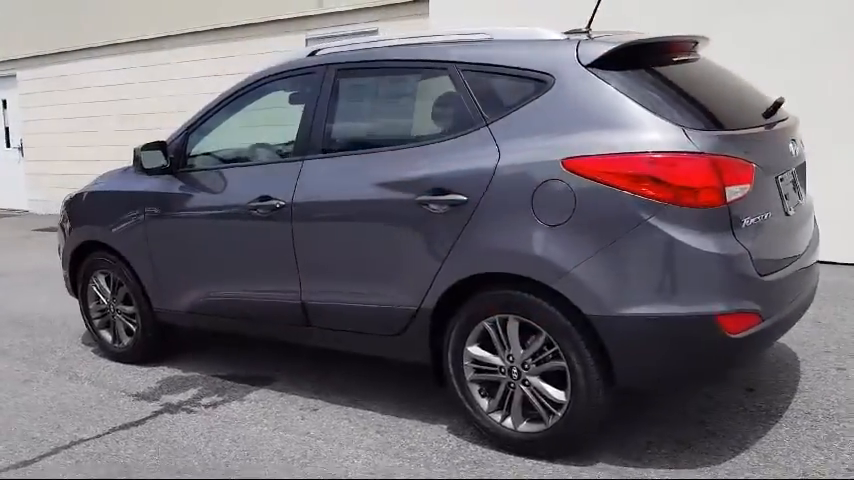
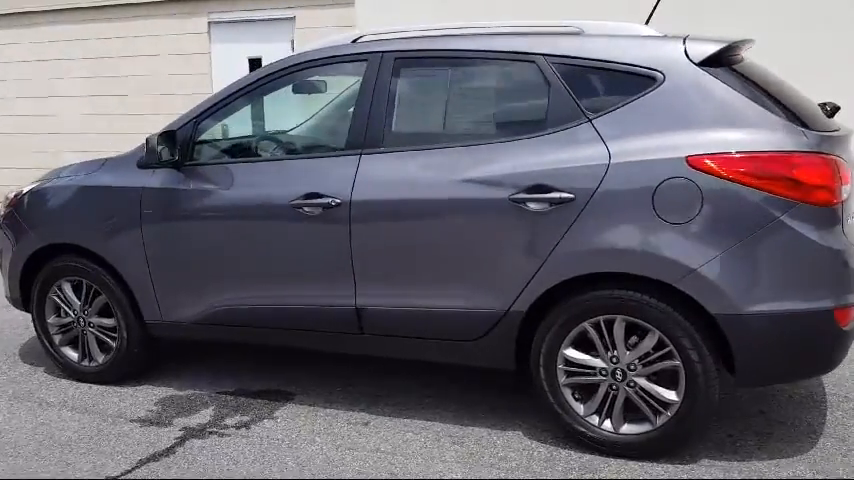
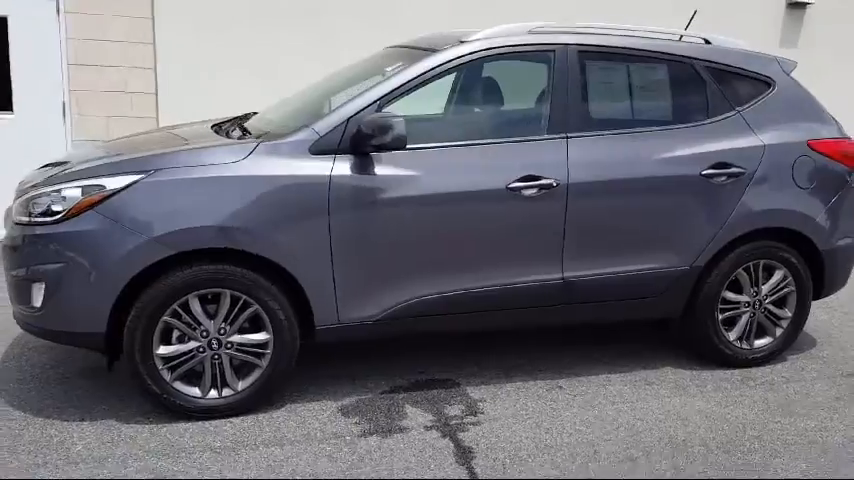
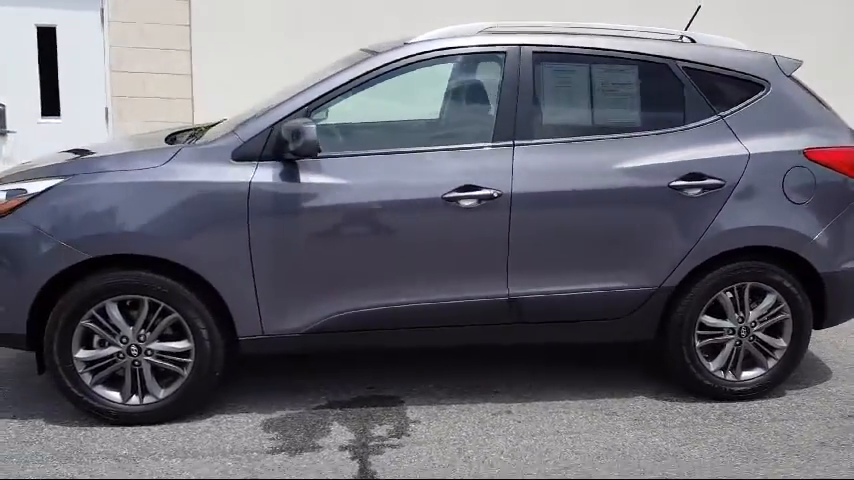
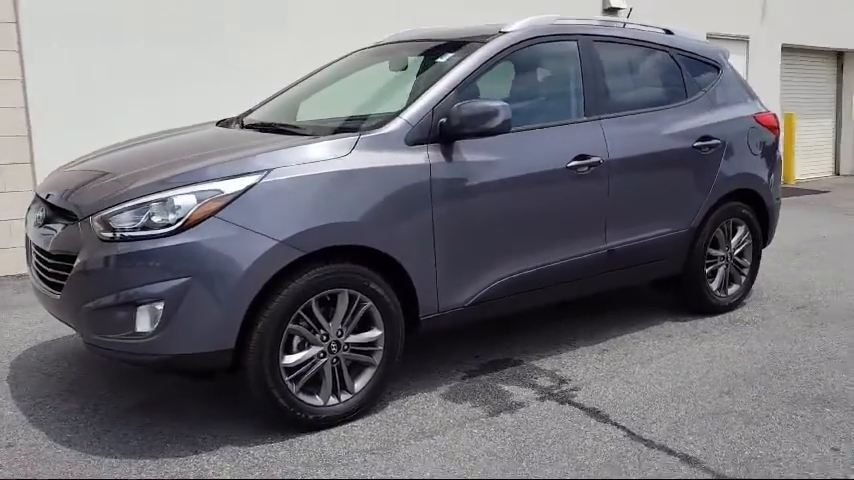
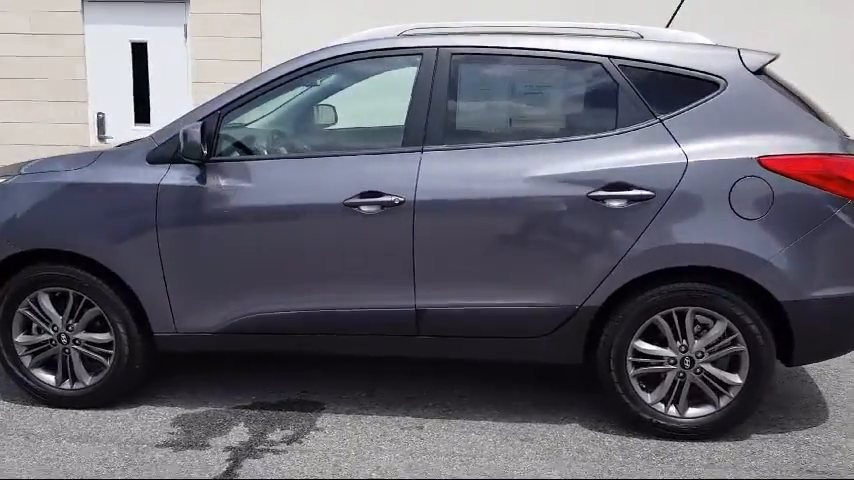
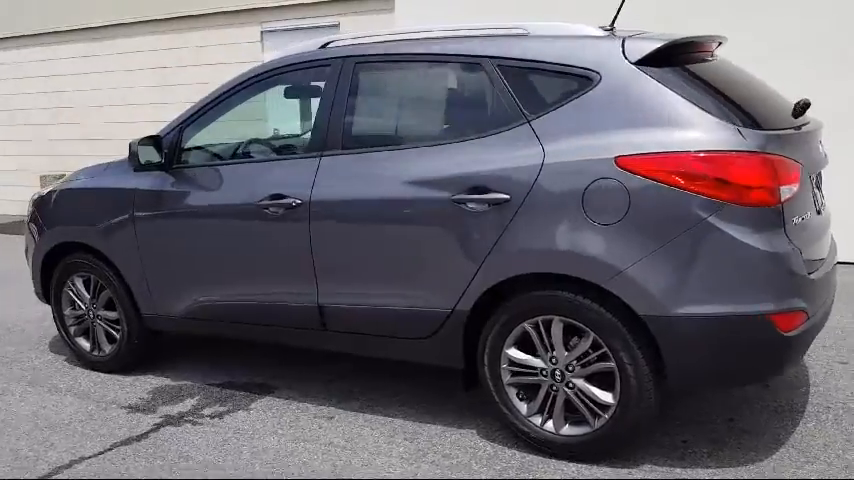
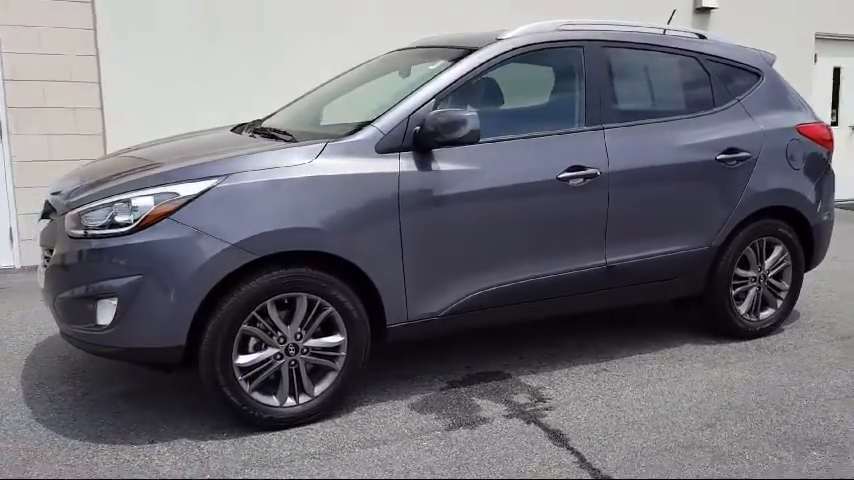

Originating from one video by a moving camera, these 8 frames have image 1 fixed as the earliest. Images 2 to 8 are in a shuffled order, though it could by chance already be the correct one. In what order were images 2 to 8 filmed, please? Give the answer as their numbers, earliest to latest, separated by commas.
7, 2, 6, 4, 3, 8, 5
